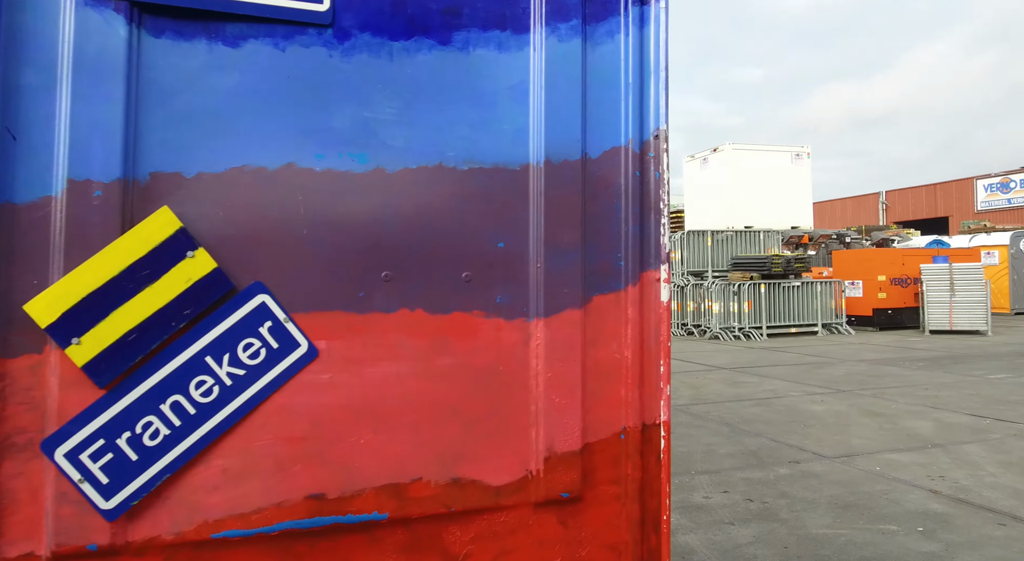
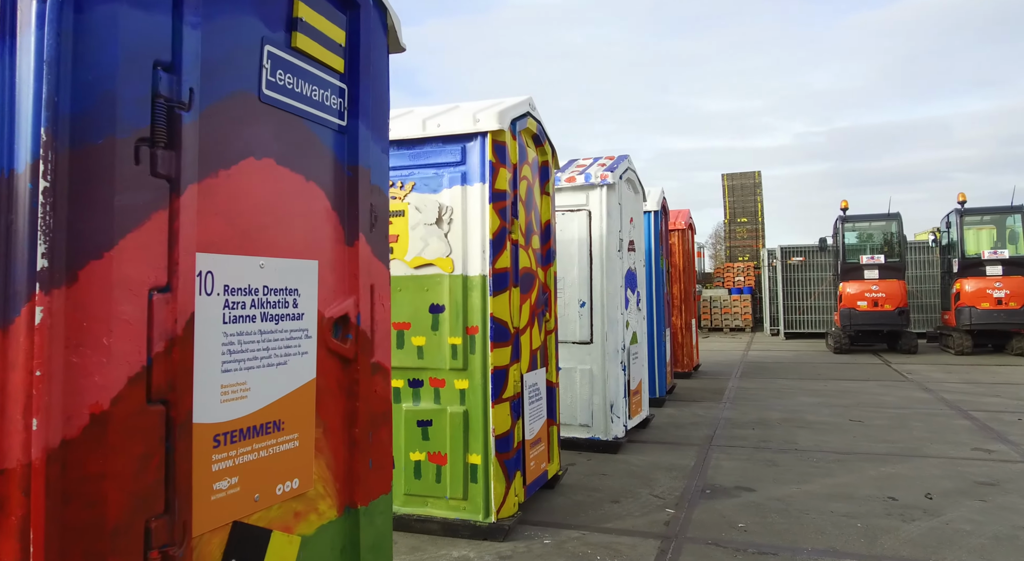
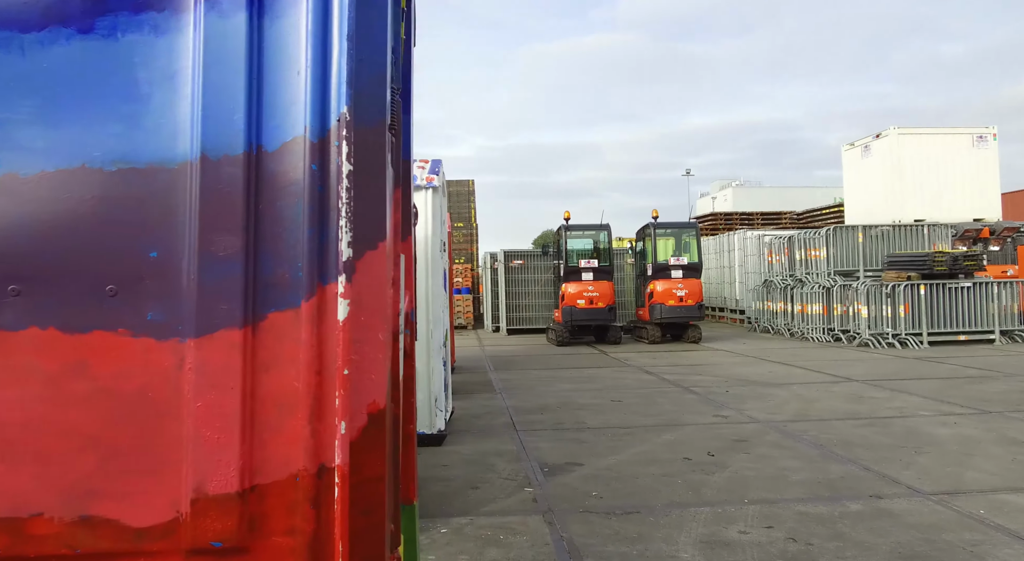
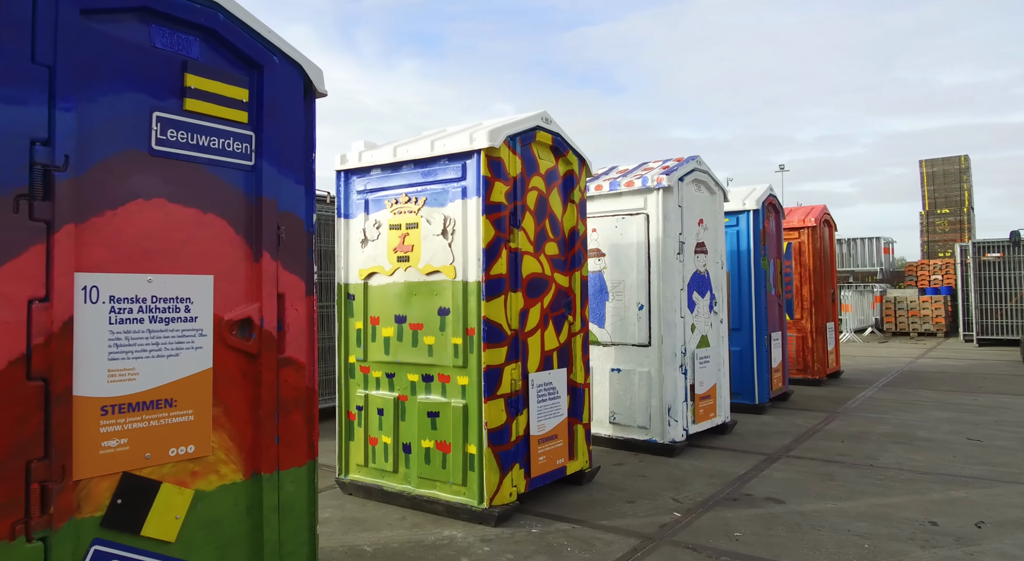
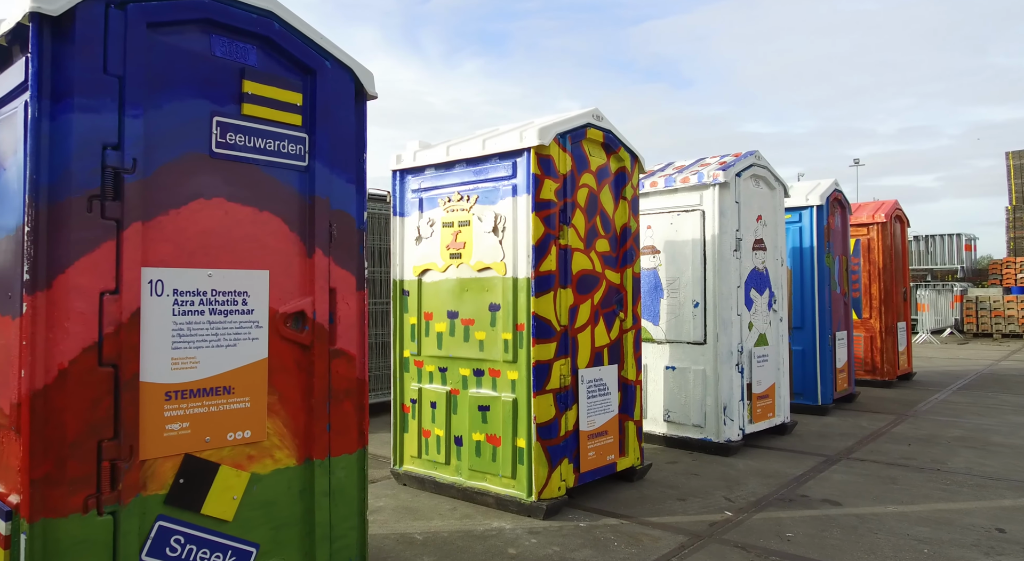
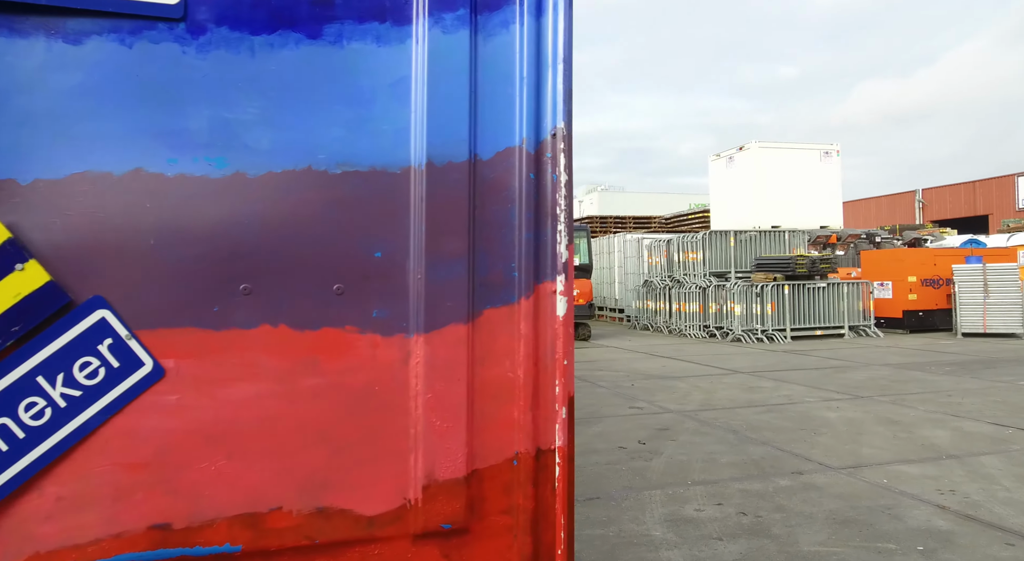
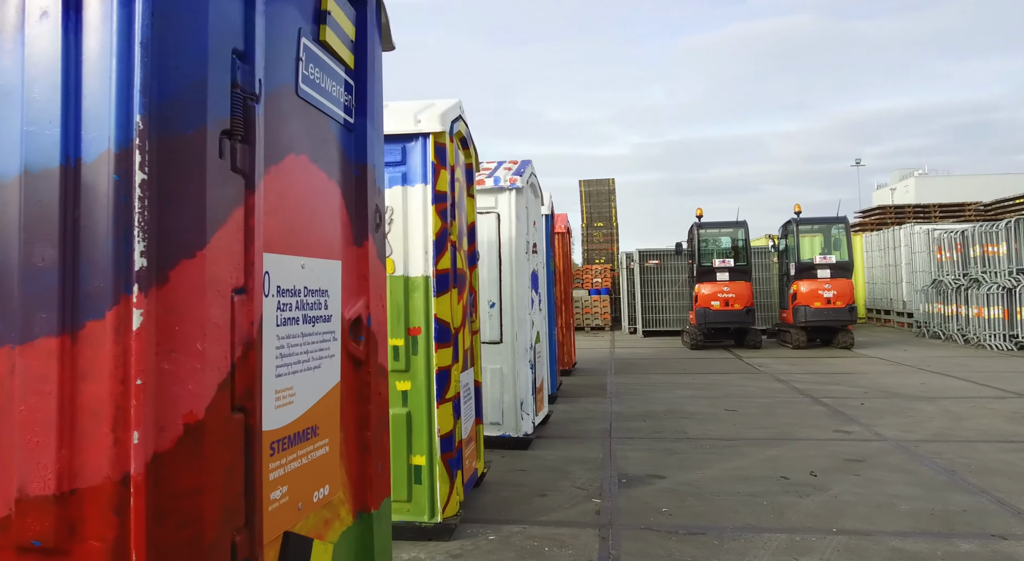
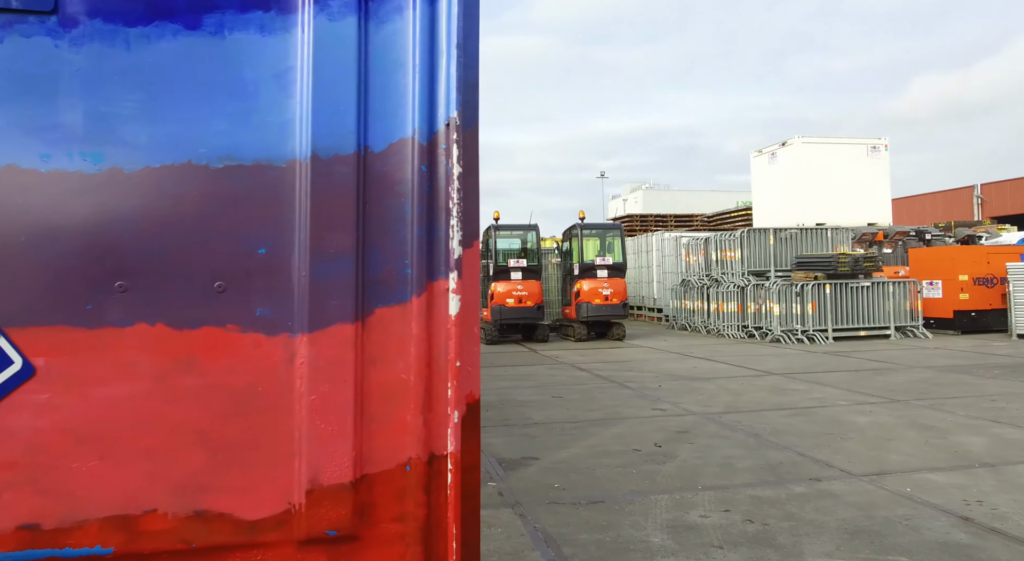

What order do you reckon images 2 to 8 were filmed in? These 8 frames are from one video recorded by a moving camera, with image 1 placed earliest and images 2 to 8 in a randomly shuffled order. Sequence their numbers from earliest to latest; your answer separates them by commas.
6, 8, 3, 7, 2, 4, 5
